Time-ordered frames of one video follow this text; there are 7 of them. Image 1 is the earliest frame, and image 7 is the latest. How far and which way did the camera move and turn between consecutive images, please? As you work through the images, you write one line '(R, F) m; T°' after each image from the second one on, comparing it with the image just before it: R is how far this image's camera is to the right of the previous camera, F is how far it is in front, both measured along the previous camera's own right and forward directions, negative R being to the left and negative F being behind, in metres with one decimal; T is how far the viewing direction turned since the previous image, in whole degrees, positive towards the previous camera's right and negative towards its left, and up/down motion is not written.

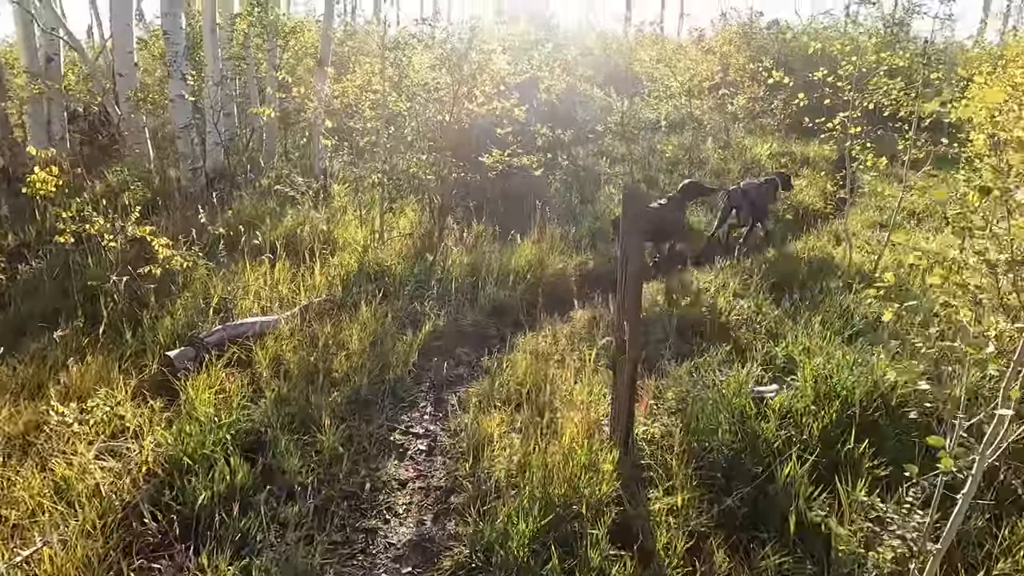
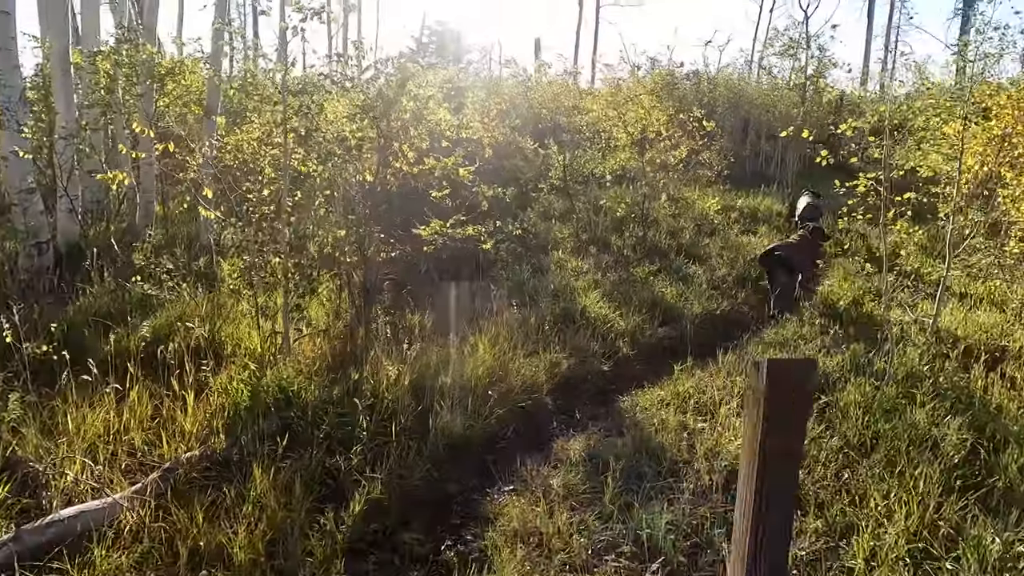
(-0.3, +1.6) m; +7°
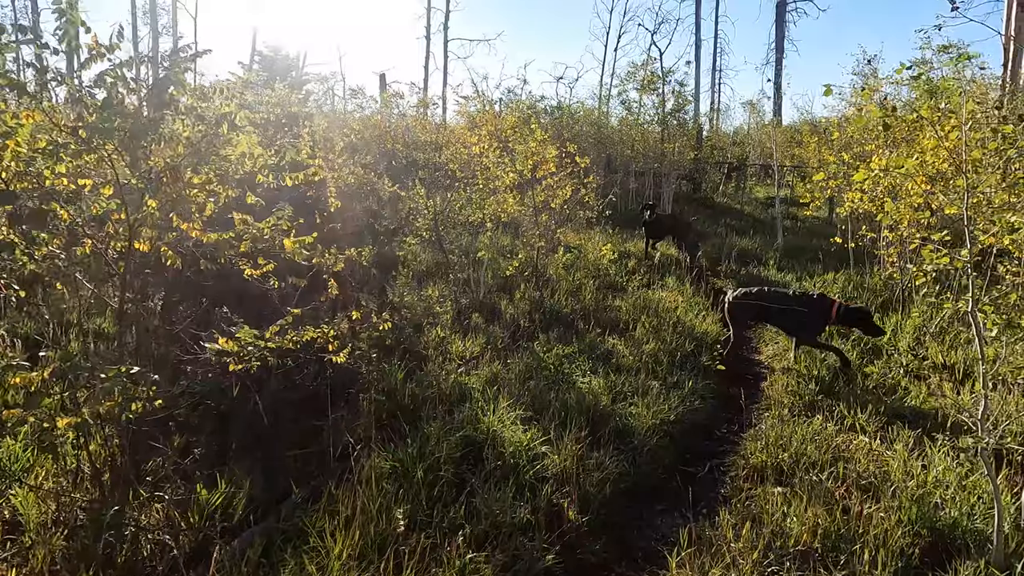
(-0.1, +2.3) m; +12°
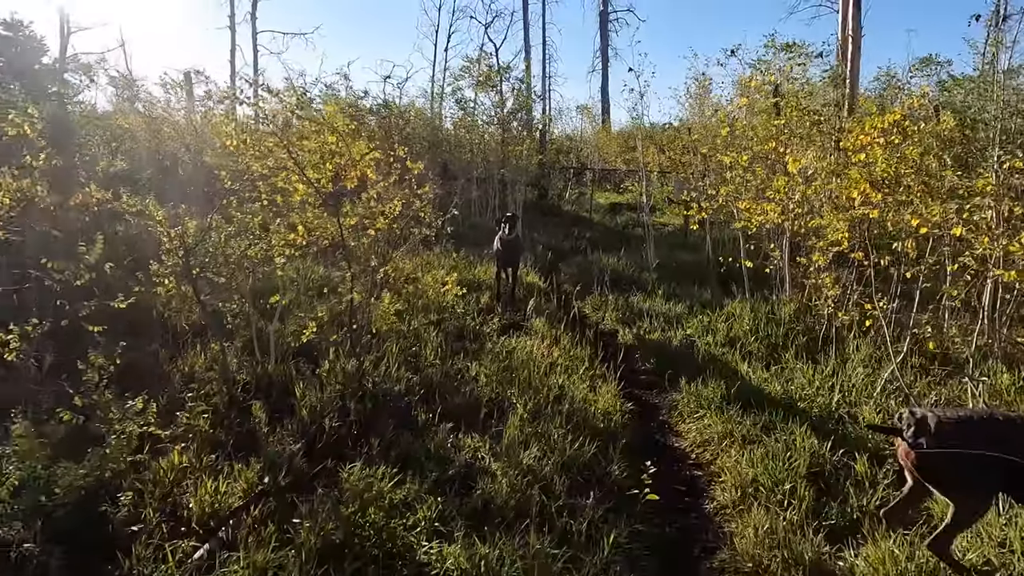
(+0.3, +2.6) m; +14°
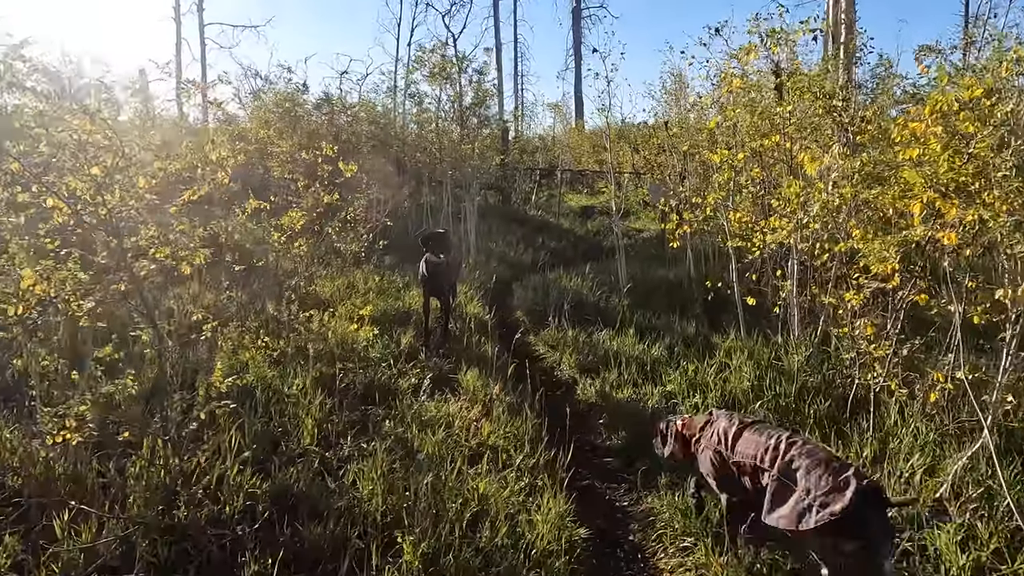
(+0.4, +1.8) m; +2°
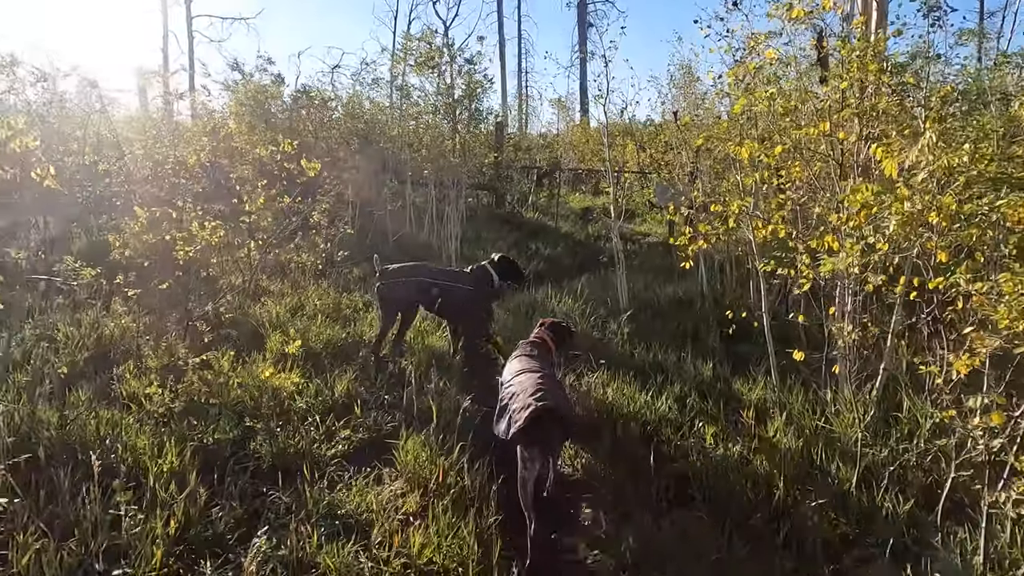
(+0.3, +1.4) m; -1°
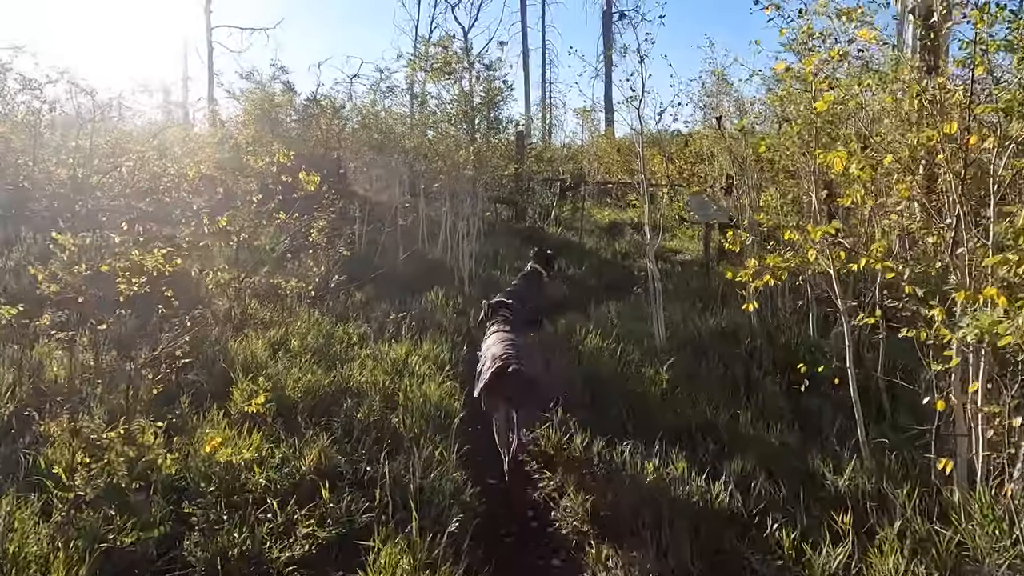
(+0.1, +1.0) m; -2°
